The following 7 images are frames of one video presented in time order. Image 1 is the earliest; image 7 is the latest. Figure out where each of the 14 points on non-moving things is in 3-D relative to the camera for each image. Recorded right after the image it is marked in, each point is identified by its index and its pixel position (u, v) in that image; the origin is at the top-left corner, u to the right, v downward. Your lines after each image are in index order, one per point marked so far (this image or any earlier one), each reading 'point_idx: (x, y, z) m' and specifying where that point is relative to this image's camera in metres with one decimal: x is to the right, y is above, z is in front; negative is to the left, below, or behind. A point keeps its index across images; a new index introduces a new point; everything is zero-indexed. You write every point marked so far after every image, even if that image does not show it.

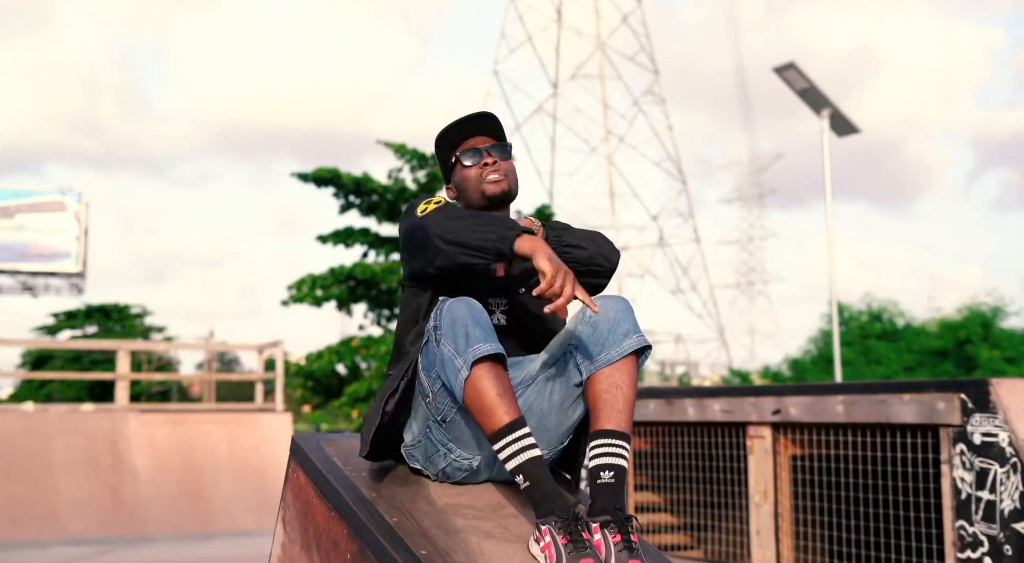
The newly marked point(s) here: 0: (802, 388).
0: (+2.0, -0.7, +6.6) m
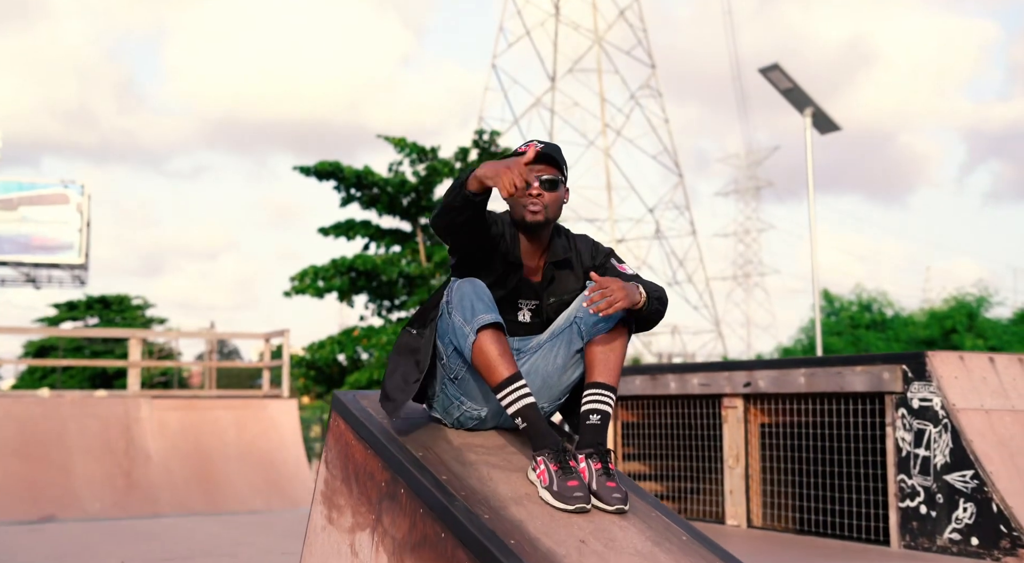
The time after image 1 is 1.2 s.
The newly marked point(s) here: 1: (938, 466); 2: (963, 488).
0: (+2.0, -0.6, +7.4) m
1: (+2.8, -1.2, +6.1) m
2: (+2.8, -1.3, +5.9) m
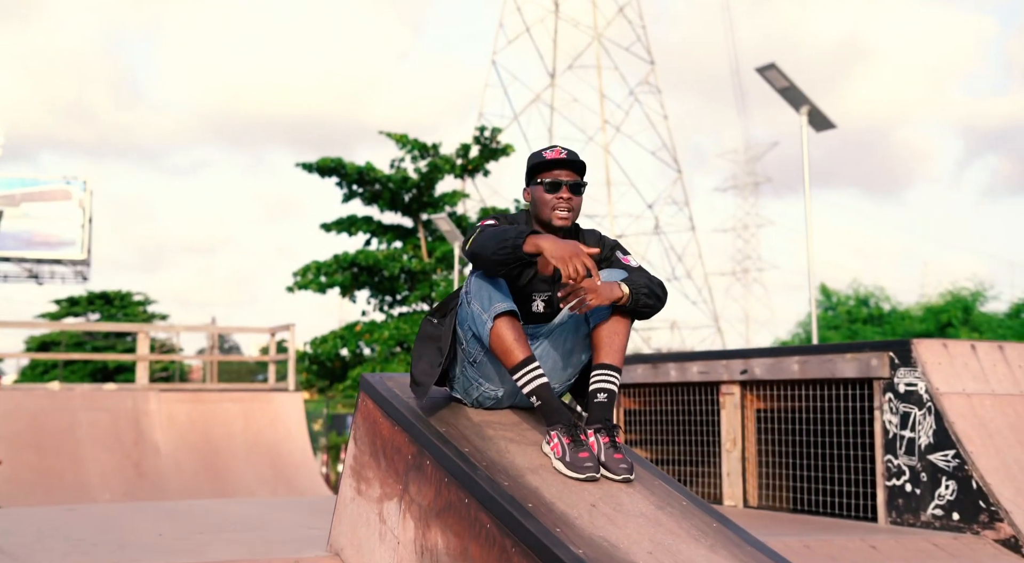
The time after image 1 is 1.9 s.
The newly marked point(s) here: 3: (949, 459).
0: (+2.1, -0.6, +7.8) m
1: (+2.9, -1.1, +6.5) m
2: (+2.9, -1.3, +6.3) m
3: (+2.9, -1.2, +6.3) m
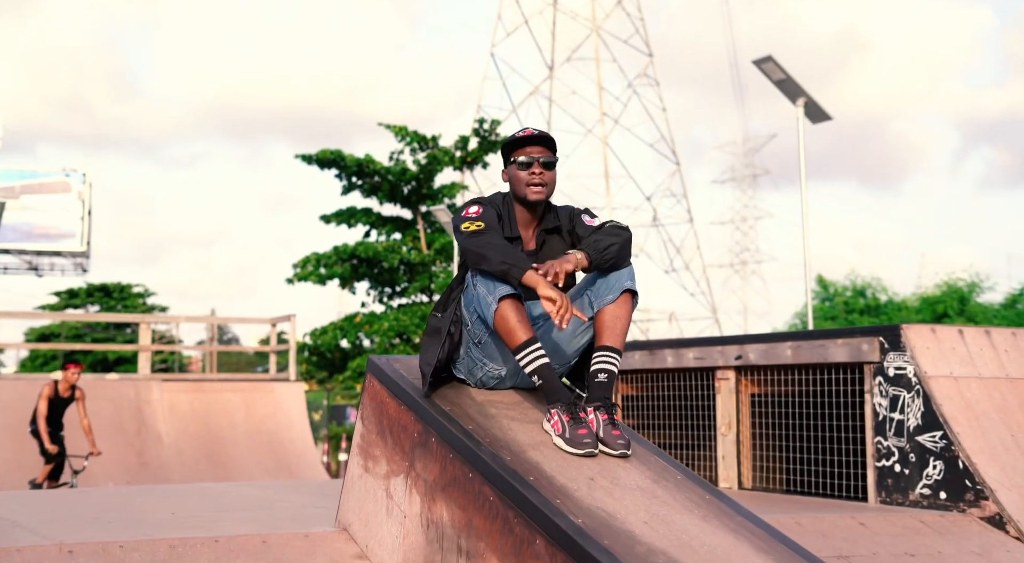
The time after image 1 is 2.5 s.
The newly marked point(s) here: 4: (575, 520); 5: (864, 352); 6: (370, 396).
0: (+2.1, -0.5, +8.0) m
1: (+2.9, -1.1, +6.7) m
2: (+2.9, -1.2, +6.5) m
3: (+2.9, -1.1, +6.5) m
4: (+0.3, -1.0, +3.8) m
5: (+2.7, -0.5, +7.1) m
6: (-0.8, -0.7, +5.3) m
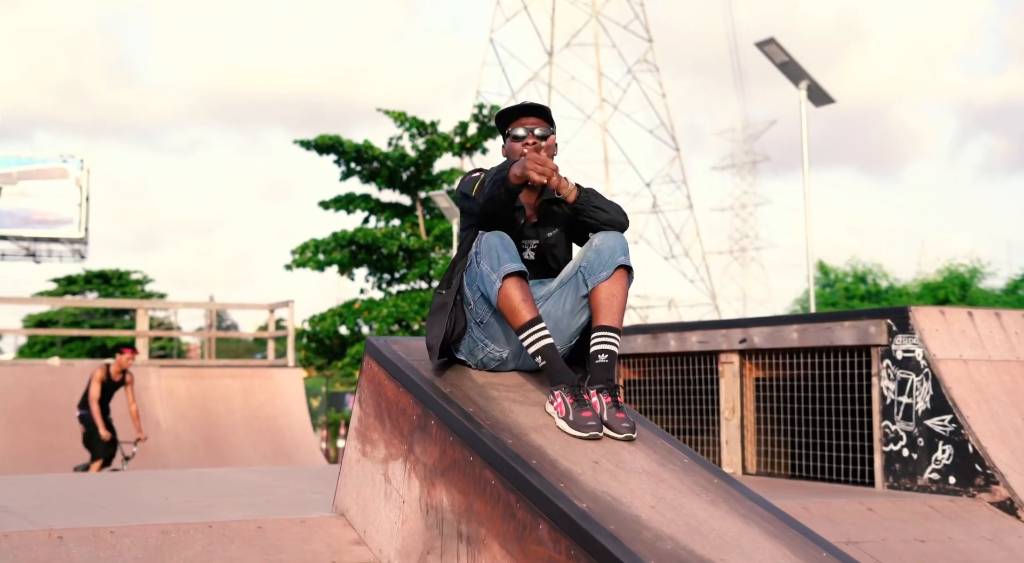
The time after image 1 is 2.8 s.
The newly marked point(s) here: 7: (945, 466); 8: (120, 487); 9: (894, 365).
0: (+2.1, -0.3, +7.9) m
1: (+2.9, -0.9, +6.6) m
2: (+2.9, -1.0, +6.4) m
3: (+2.9, -1.0, +6.4) m
4: (+0.3, -0.9, +3.7) m
5: (+2.7, -0.4, +6.9) m
6: (-0.8, -0.5, +5.2) m
7: (+2.9, -1.2, +6.3) m
8: (-2.9, -1.5, +6.9) m
9: (+2.8, -0.6, +6.8) m
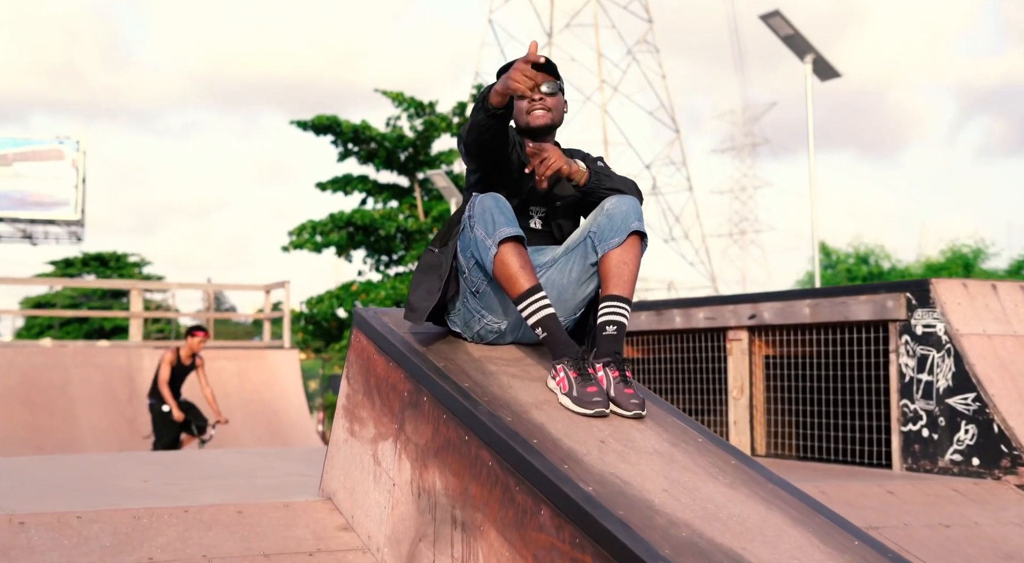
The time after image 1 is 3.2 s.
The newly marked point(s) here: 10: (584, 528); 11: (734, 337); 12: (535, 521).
0: (+2.1, -0.1, +7.5) m
1: (+2.9, -0.7, +6.2) m
2: (+2.9, -0.8, +6.0) m
3: (+2.9, -0.8, +6.0) m
4: (+0.3, -0.7, +3.3) m
5: (+2.7, -0.2, +6.6) m
6: (-0.8, -0.4, +4.8) m
7: (+2.9, -1.1, +6.0) m
8: (-2.9, -1.3, +6.6) m
9: (+2.8, -0.4, +6.5) m
10: (+0.2, -0.8, +3.1) m
11: (+1.9, -0.5, +7.9) m
12: (+0.1, -0.9, +3.4) m
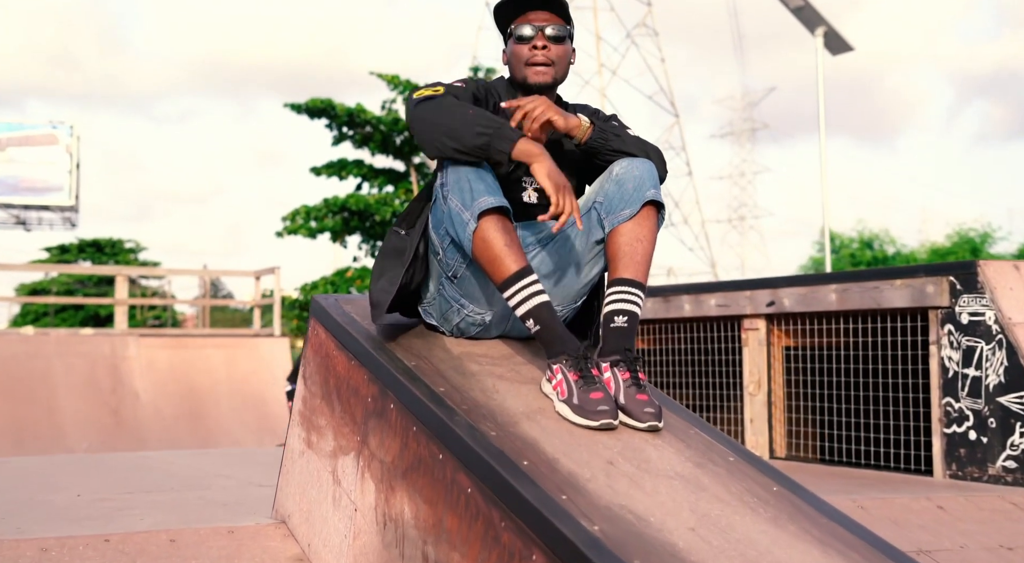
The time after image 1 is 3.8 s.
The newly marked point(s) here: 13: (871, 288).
0: (+2.0, 0.0, +6.7) m
1: (+2.8, -0.6, +5.5) m
2: (+2.9, -0.7, +5.3) m
3: (+2.9, -0.7, +5.3) m
4: (+0.2, -0.7, +2.6) m
5: (+2.6, -0.1, +5.8) m
6: (-0.9, -0.3, +4.1) m
7: (+2.9, -1.0, +5.2) m
8: (-3.0, -1.2, +5.8) m
9: (+2.7, -0.3, +5.7) m
10: (+0.2, -0.8, +2.4) m
11: (+1.8, -0.3, +7.1) m
12: (0.0, -0.8, +2.6) m
13: (+2.4, 0.0, +6.2) m
